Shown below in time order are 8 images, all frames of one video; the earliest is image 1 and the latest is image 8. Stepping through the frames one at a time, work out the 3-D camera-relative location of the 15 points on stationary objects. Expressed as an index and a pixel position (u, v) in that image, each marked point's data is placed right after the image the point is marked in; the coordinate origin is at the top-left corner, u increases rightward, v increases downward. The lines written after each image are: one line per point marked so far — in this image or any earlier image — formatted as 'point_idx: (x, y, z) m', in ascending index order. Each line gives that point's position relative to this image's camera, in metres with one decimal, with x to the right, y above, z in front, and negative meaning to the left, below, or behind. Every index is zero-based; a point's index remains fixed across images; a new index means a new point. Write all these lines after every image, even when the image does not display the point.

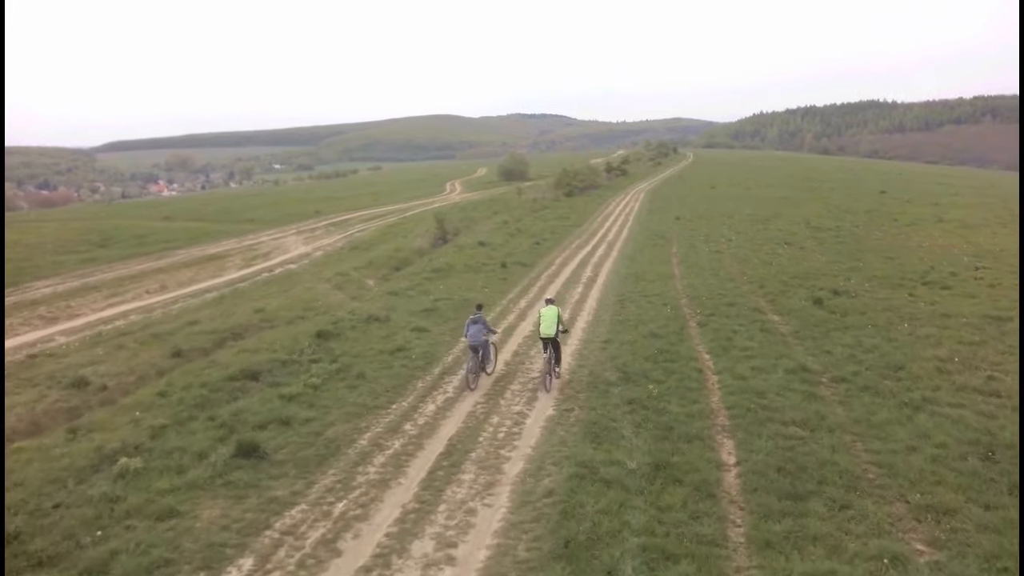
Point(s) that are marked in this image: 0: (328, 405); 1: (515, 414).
0: (-4.2, -2.7, +16.9) m
1: (+0.1, -2.8, +16.5) m
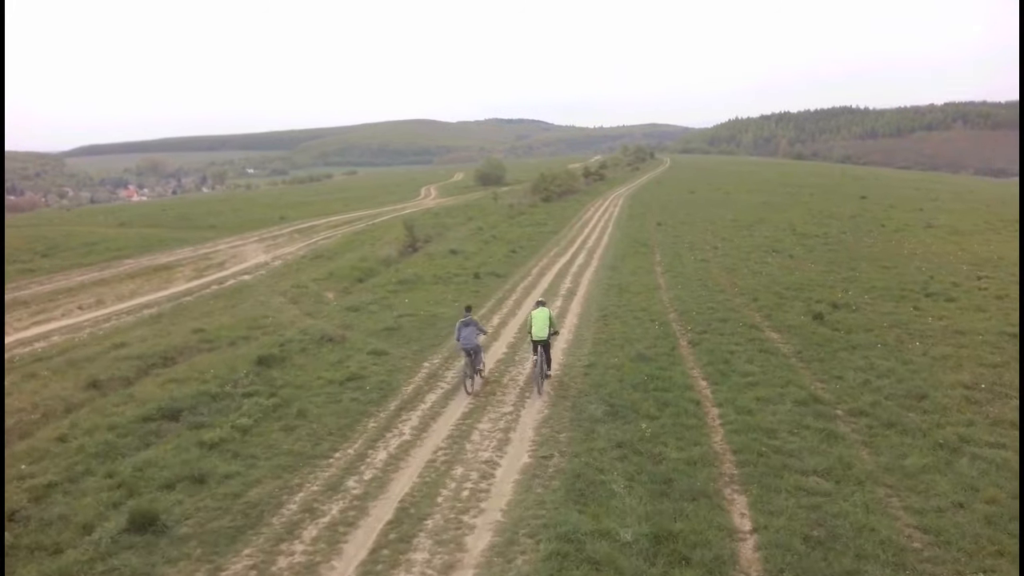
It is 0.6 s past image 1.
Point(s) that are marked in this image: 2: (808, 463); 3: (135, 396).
0: (-4.9, -3.2, +14.0) m
1: (-0.6, -3.3, +13.7) m
2: (+5.6, -3.3, +13.8) m
3: (-9.4, -2.7, +18.2) m
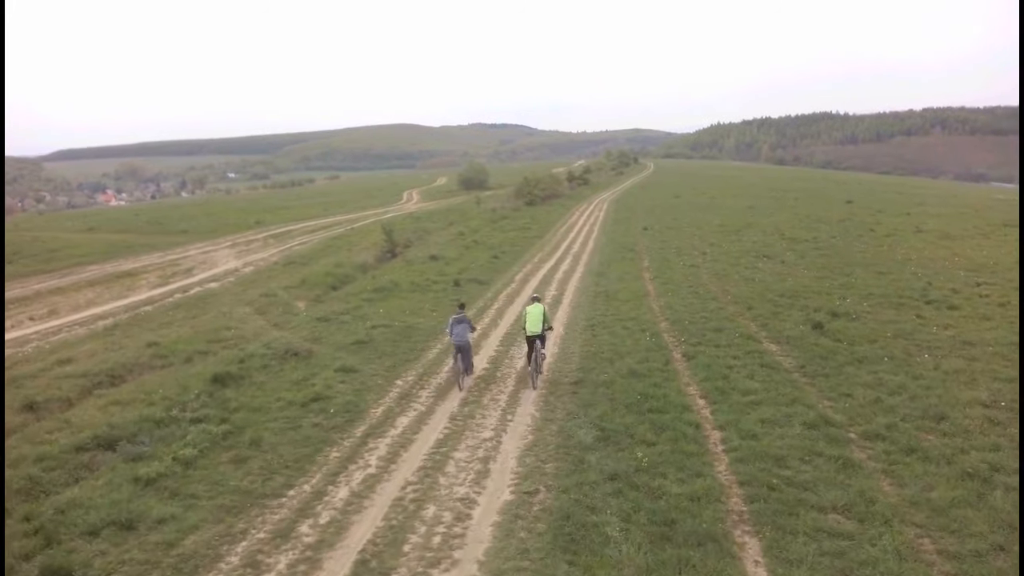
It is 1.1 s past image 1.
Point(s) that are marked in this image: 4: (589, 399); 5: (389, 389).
0: (-5.2, -3.4, +12.2) m
1: (-0.9, -3.5, +12.0) m
2: (+5.2, -3.5, +12.3) m
3: (-9.8, -2.9, +16.3) m
4: (+1.8, -2.6, +16.9) m
5: (-3.0, -2.4, +17.7) m
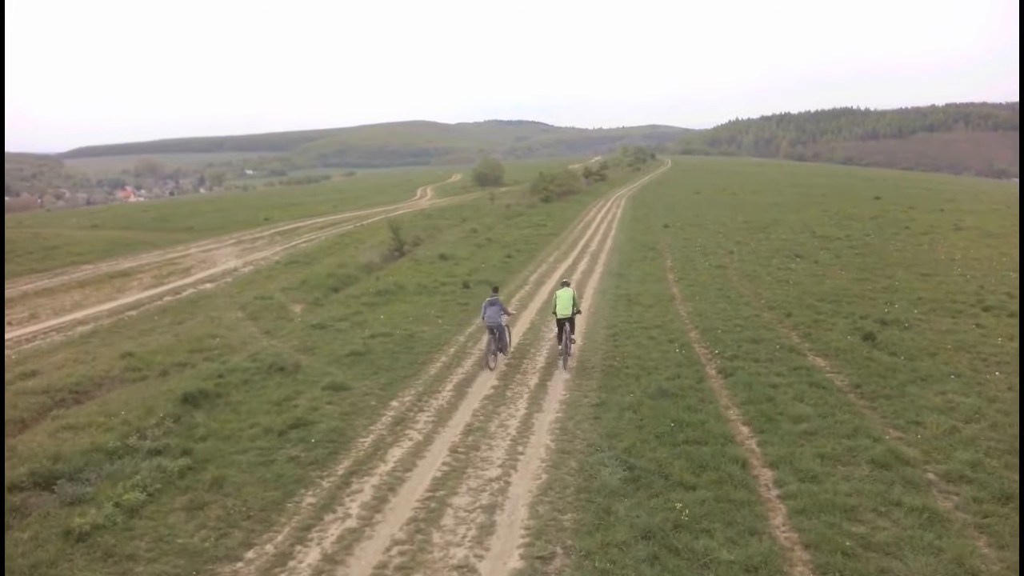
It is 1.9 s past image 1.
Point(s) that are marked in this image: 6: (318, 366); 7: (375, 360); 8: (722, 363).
0: (-5.1, -3.6, +9.9) m
1: (-0.8, -3.7, +9.7) m
2: (+5.4, -3.7, +9.8) m
3: (-9.6, -3.1, +14.1) m
4: (+2.0, -2.8, +14.5) m
5: (-2.7, -2.6, +15.4) m
6: (-5.0, -2.0, +18.8) m
7: (-3.5, -1.9, +19.1) m
8: (+5.5, -2.0, +19.1) m
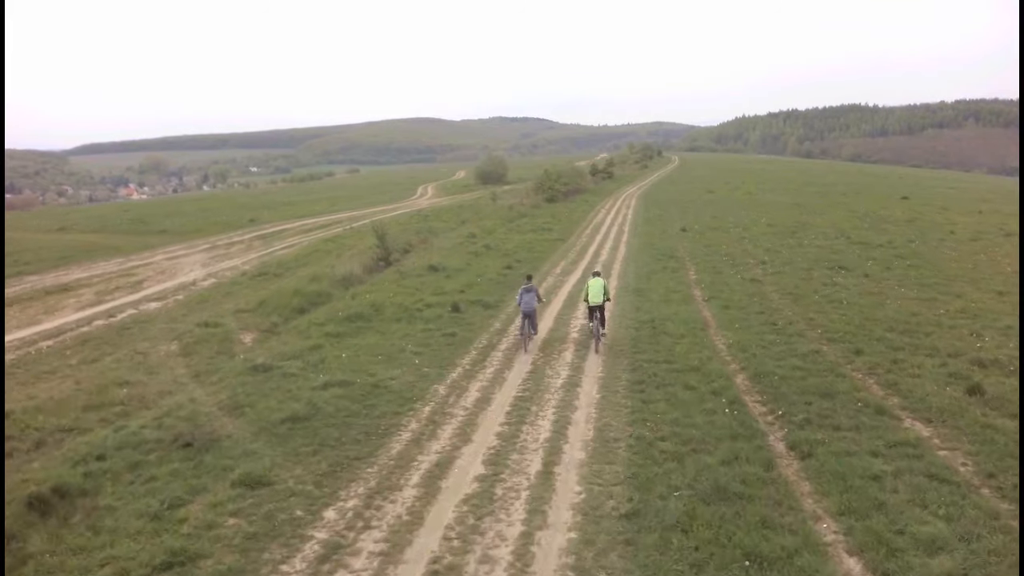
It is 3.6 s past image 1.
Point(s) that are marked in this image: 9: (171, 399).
0: (-5.3, -4.5, +5.0) m
1: (-0.9, -4.5, +4.7) m
2: (+5.2, -4.6, +4.7) m
3: (-9.7, -3.9, +9.2) m
4: (+1.9, -3.6, +9.5) m
5: (-2.9, -3.4, +10.4) m
6: (-5.1, -2.8, +13.8) m
7: (-3.7, -2.7, +14.1) m
8: (+5.4, -2.8, +14.0) m
9: (-7.8, -2.5, +16.8) m
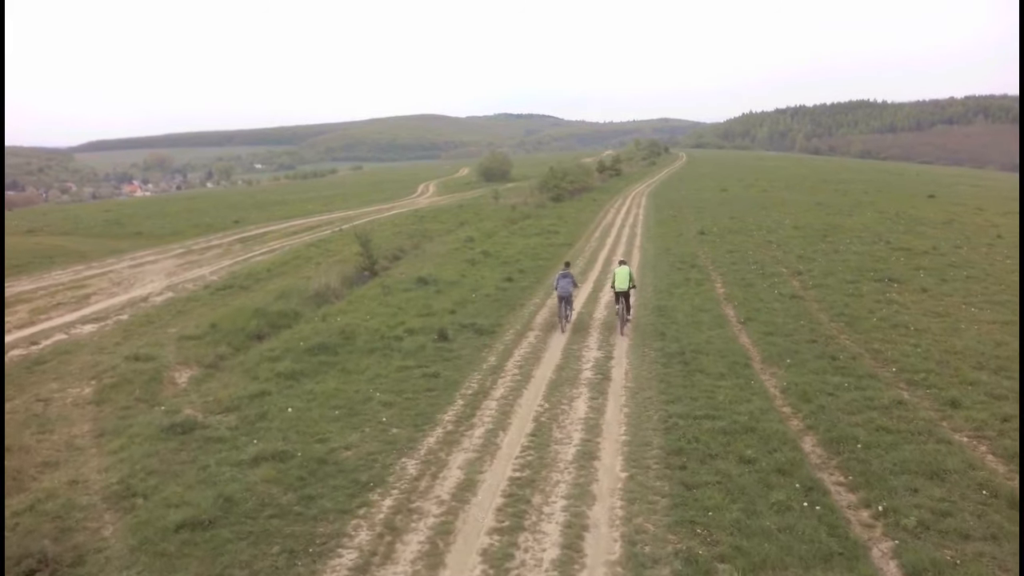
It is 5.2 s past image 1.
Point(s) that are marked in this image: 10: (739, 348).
0: (-5.4, -5.2, +0.7) m
1: (-1.1, -5.3, +0.4) m
2: (+5.0, -5.3, +0.4) m
3: (-9.9, -4.6, +5.0) m
4: (+1.7, -4.3, +5.2) m
5: (-3.0, -4.2, +6.1) m
6: (-5.2, -3.5, +9.5) m
7: (-3.8, -3.4, +9.8) m
8: (+5.2, -3.5, +9.7) m
9: (-7.9, -3.2, +12.5) m
10: (+6.2, -1.7, +20.0) m
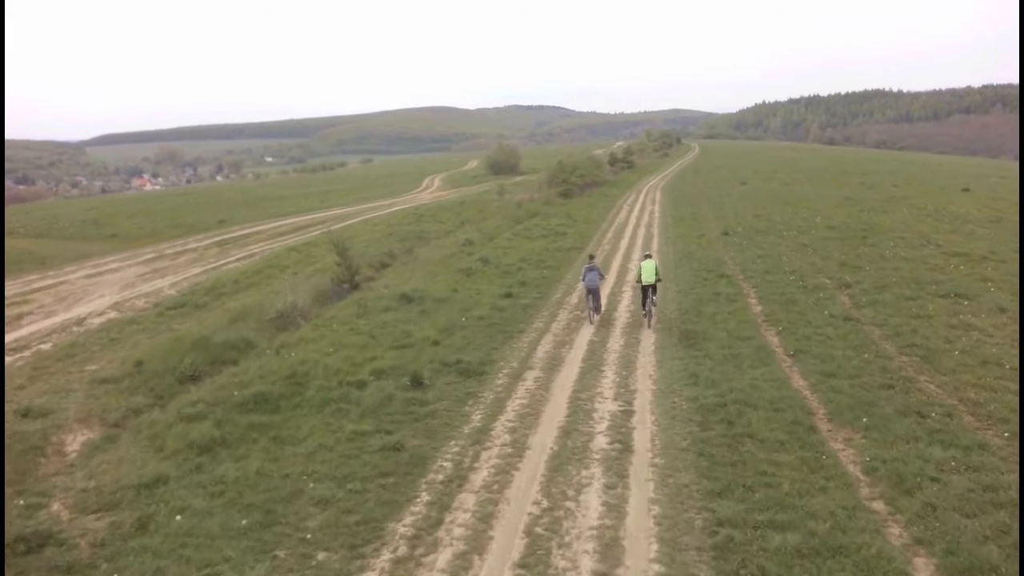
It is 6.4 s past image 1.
0: (-5.9, -6.1, -3.4) m
1: (-1.6, -6.2, -3.8) m
2: (+4.6, -6.2, -3.9) m
3: (-10.2, -5.5, +0.9) m
4: (+1.4, -5.2, +0.9) m
5: (-3.4, -5.0, +1.9) m
6: (-5.5, -4.4, +5.4) m
7: (-4.1, -4.2, +5.6) m
8: (+4.9, -4.3, +5.4) m
9: (-8.1, -4.0, +8.4) m
10: (+6.0, -2.4, +15.6) m
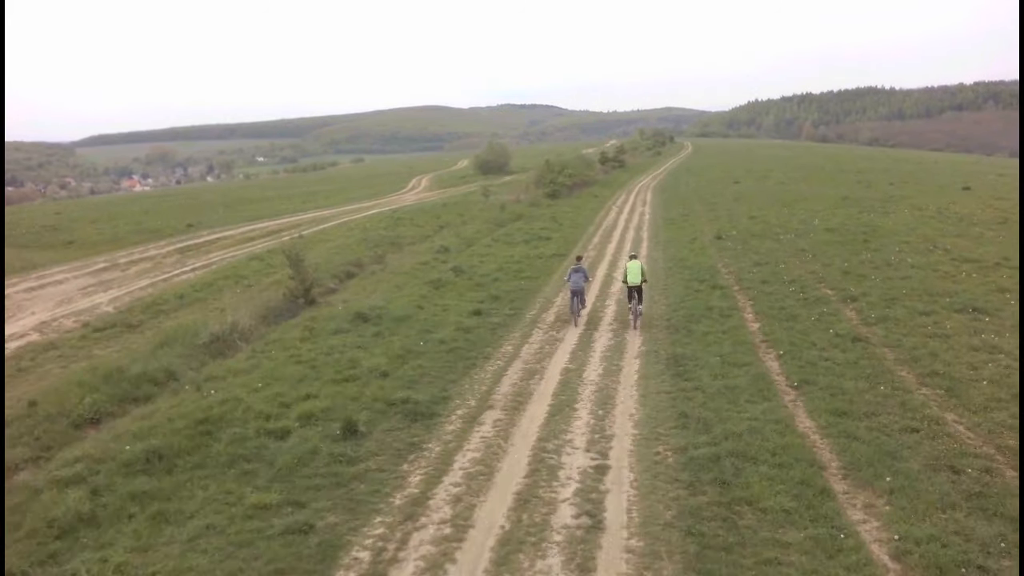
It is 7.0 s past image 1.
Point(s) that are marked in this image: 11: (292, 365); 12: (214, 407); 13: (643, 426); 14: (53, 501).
0: (-6.6, -6.7, -6.0) m
1: (-2.2, -6.8, -6.4) m
2: (+3.9, -6.8, -6.4) m
3: (-11.0, -6.1, -1.8) m
4: (+0.6, -5.7, -1.7) m
5: (-4.1, -5.6, -0.7) m
6: (-6.3, -4.9, +2.7) m
7: (-4.8, -4.8, +3.0) m
8: (+4.2, -4.8, +2.8) m
9: (-8.9, -4.5, +5.8) m
10: (+5.2, -2.9, +13.1) m
11: (-5.3, -1.9, +17.7) m
12: (-6.0, -2.4, +14.9) m
13: (+2.5, -2.7, +14.3) m
14: (-6.8, -3.2, +11.1) m
